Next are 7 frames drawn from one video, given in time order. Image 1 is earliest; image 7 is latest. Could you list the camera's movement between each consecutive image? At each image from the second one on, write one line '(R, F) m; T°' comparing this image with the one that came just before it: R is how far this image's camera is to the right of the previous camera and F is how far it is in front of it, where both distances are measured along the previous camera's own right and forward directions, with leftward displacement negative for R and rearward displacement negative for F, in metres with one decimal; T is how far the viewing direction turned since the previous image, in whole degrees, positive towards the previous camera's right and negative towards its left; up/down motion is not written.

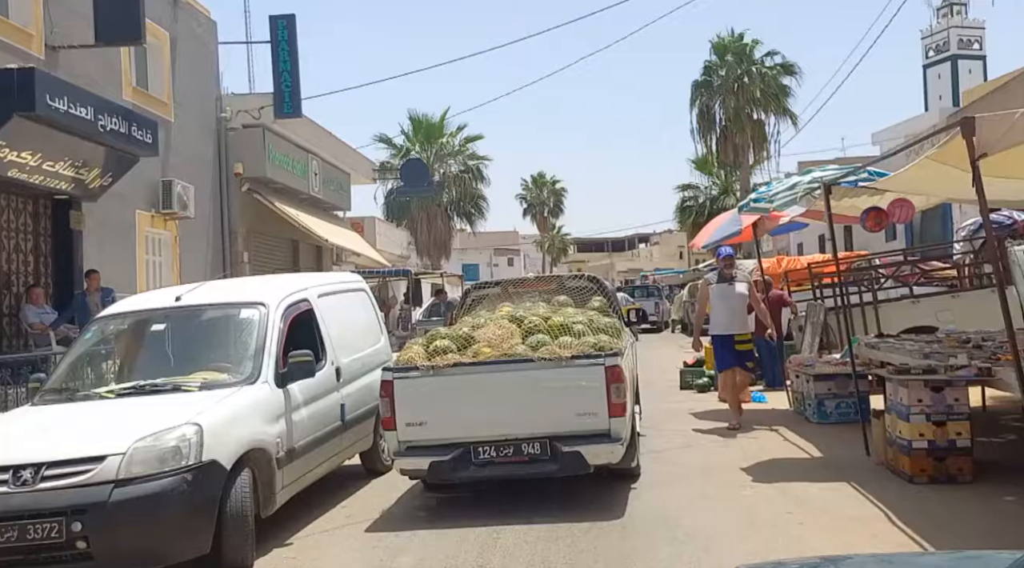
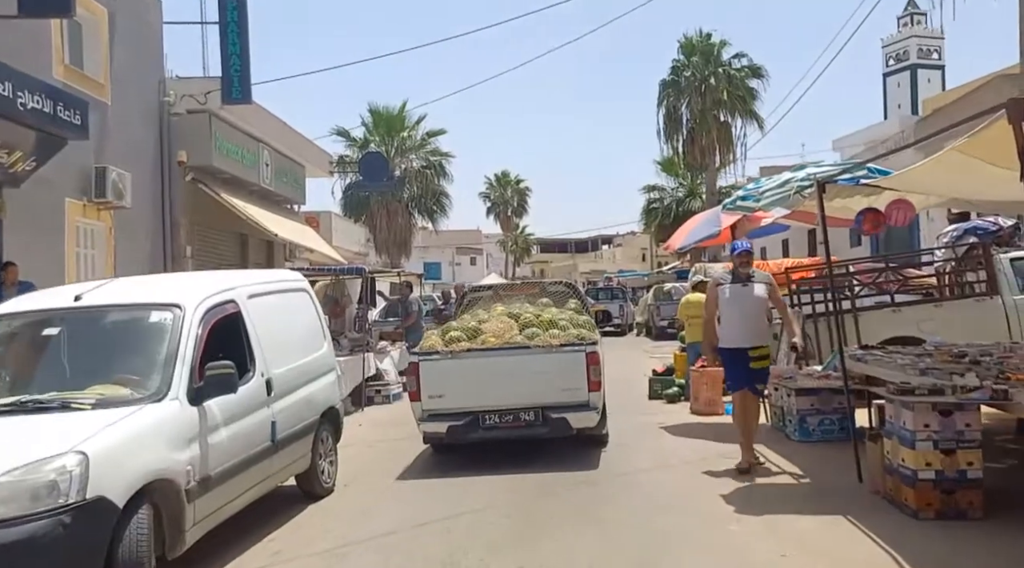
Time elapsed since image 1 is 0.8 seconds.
(0.0, +0.9) m; +3°
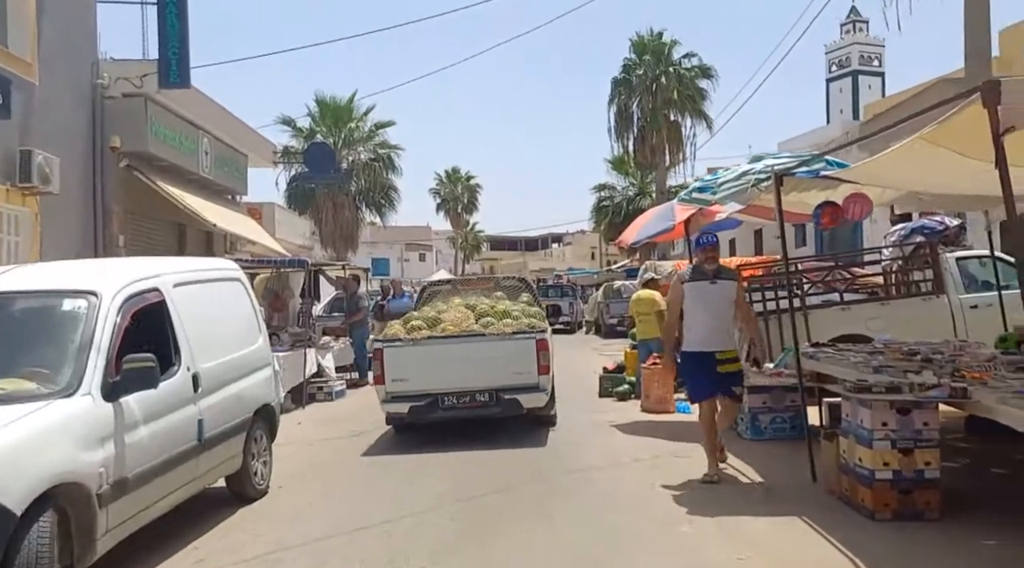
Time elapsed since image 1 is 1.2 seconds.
(0.0, +0.3) m; +4°
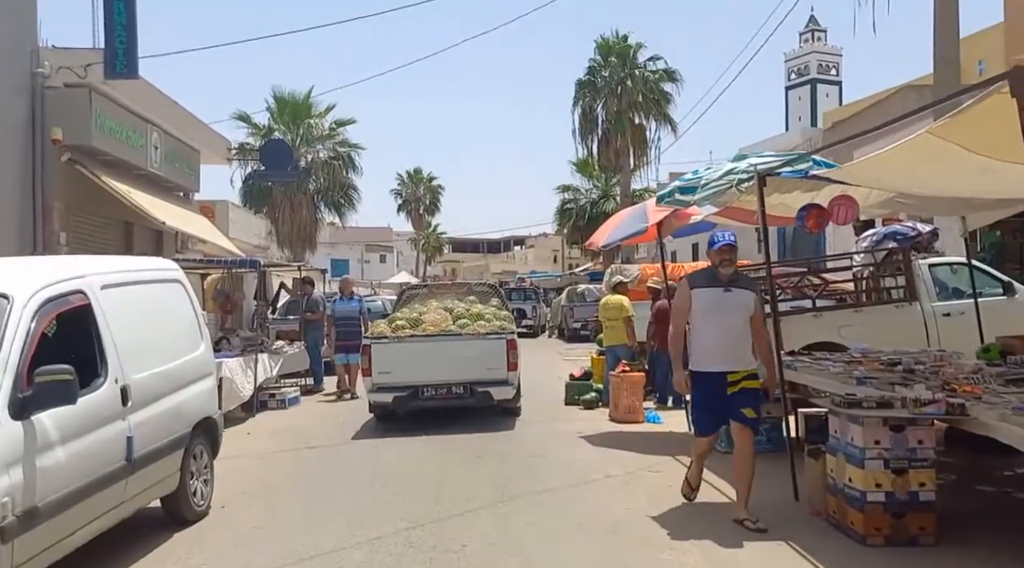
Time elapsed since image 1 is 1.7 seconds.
(0.0, +0.5) m; +3°
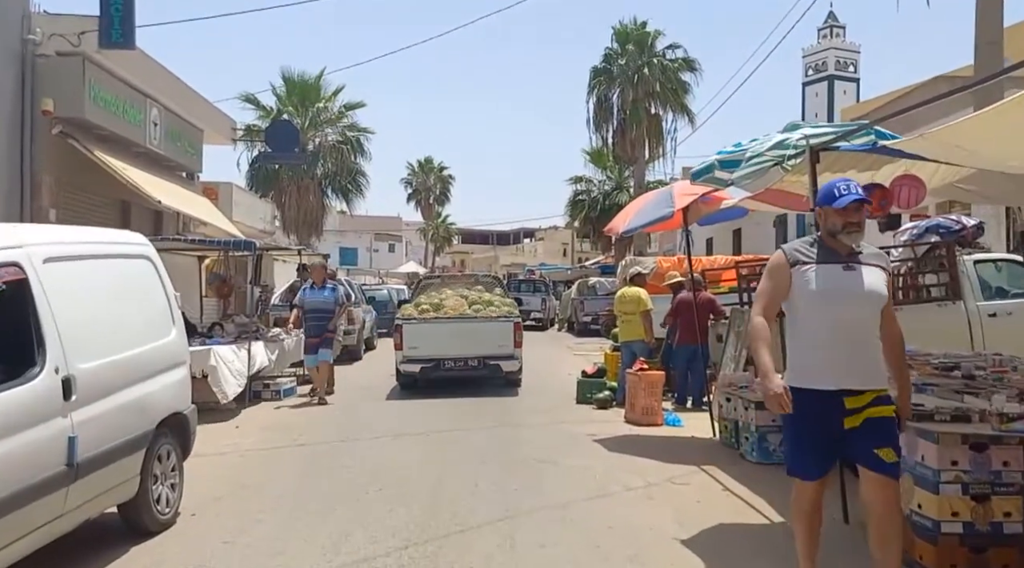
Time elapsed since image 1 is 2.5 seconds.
(0.0, +0.8) m; -1°
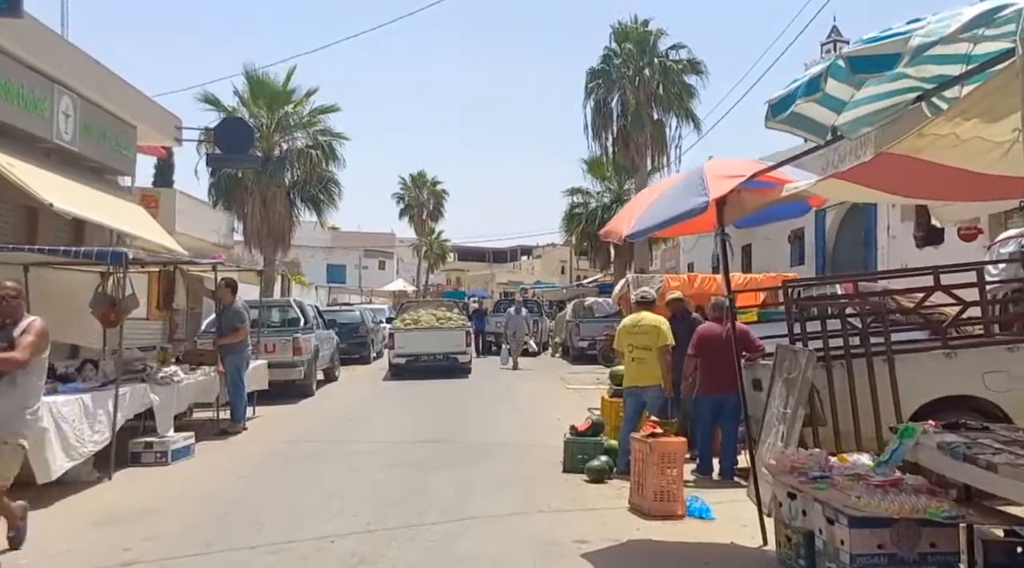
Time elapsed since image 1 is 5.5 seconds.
(+0.4, +3.0) m; 0°
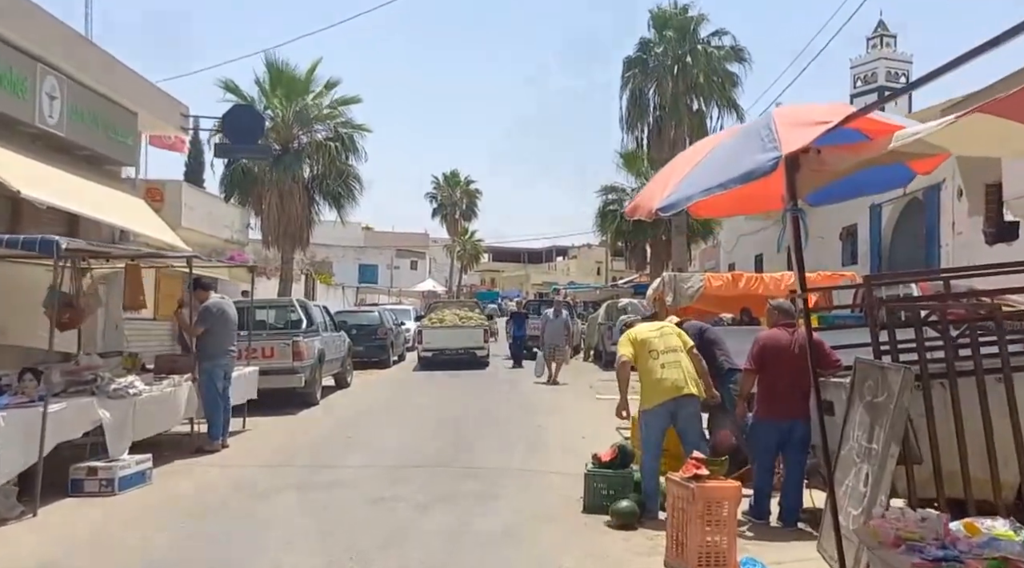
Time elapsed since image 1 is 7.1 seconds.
(+0.2, +1.6) m; -3°
